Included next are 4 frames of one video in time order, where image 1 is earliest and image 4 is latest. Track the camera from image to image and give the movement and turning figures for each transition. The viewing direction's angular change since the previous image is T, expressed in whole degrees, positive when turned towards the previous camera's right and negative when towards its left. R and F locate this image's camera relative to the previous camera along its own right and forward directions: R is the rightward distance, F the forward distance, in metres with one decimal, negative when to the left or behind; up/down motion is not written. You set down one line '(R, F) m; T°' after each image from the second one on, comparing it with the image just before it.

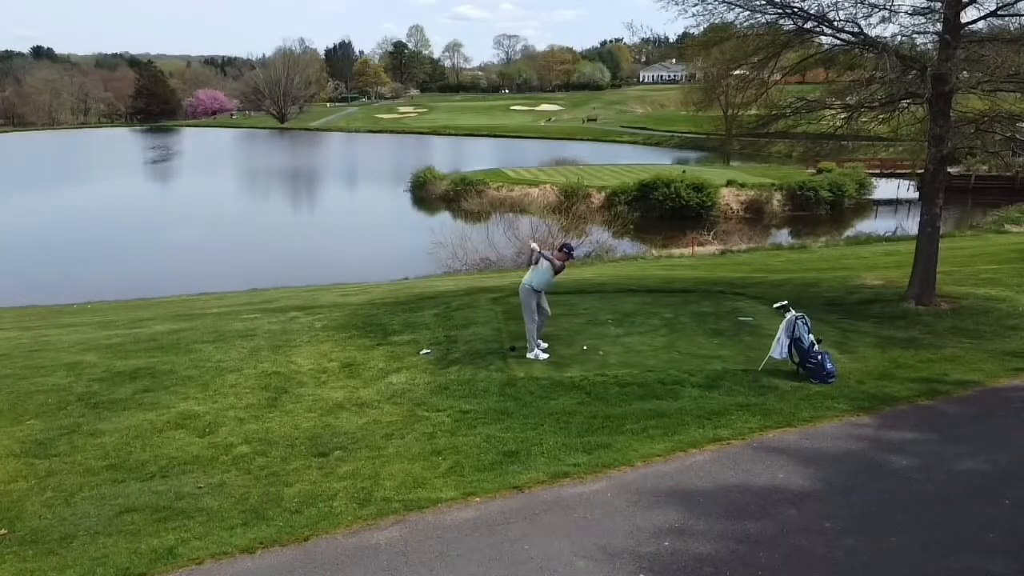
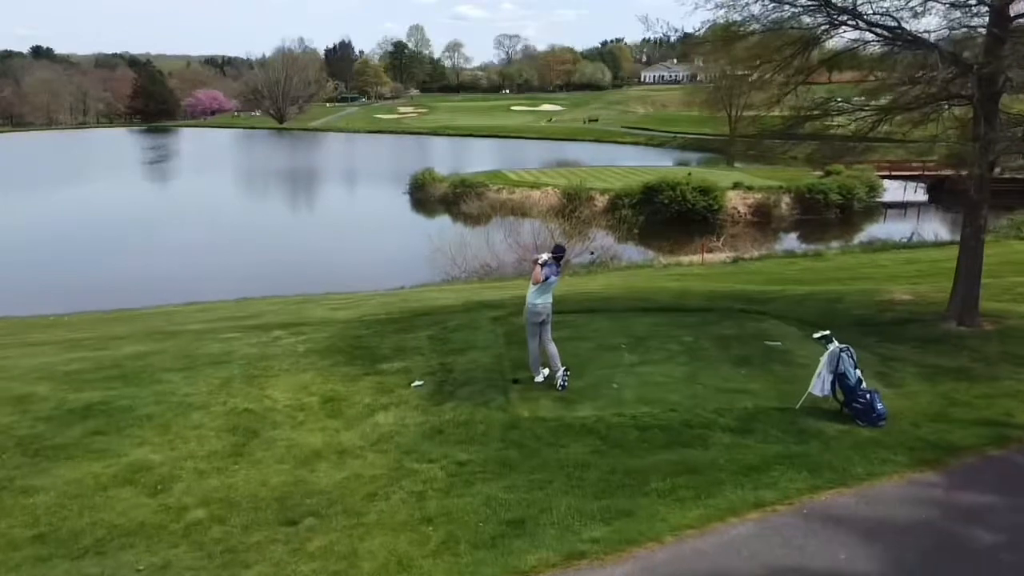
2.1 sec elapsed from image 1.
(0.0, +1.0) m; 0°
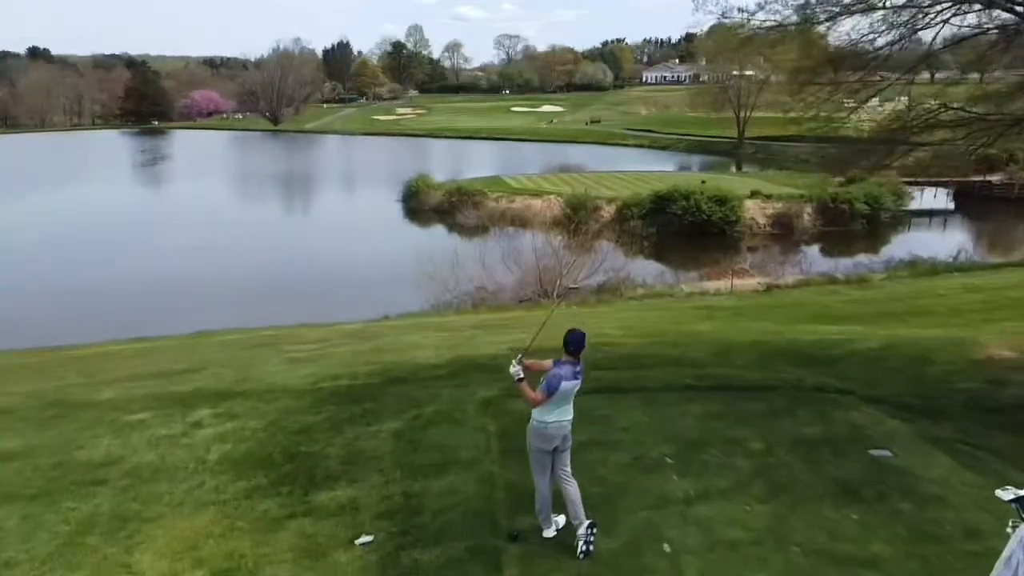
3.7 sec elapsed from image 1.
(0.0, +2.8) m; 0°
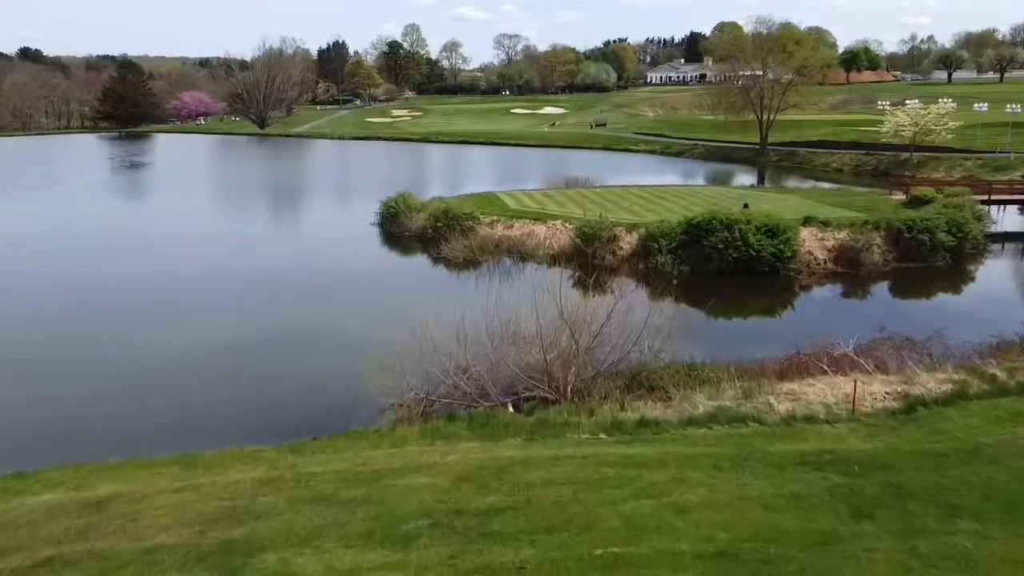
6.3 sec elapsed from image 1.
(+0.2, +6.7) m; 0°
